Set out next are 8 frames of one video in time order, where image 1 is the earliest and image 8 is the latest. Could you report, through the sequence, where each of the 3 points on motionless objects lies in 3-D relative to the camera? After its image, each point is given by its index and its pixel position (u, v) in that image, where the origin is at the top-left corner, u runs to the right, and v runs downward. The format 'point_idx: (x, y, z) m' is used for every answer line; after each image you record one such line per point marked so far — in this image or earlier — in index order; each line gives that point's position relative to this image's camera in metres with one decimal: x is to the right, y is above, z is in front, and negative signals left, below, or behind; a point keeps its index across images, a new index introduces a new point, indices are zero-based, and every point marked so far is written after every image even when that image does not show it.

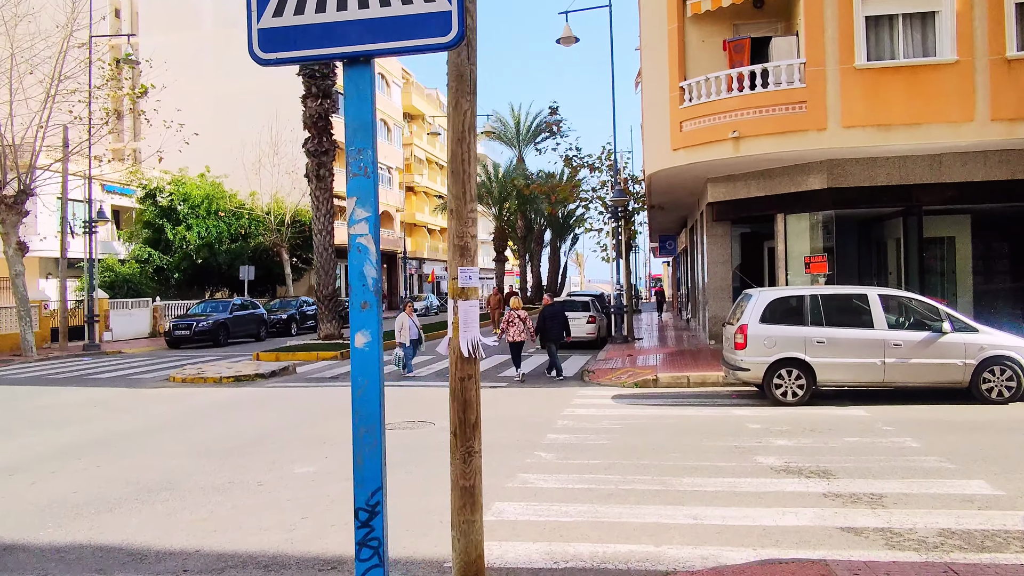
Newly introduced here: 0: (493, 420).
0: (-0.2, -1.8, +10.6) m
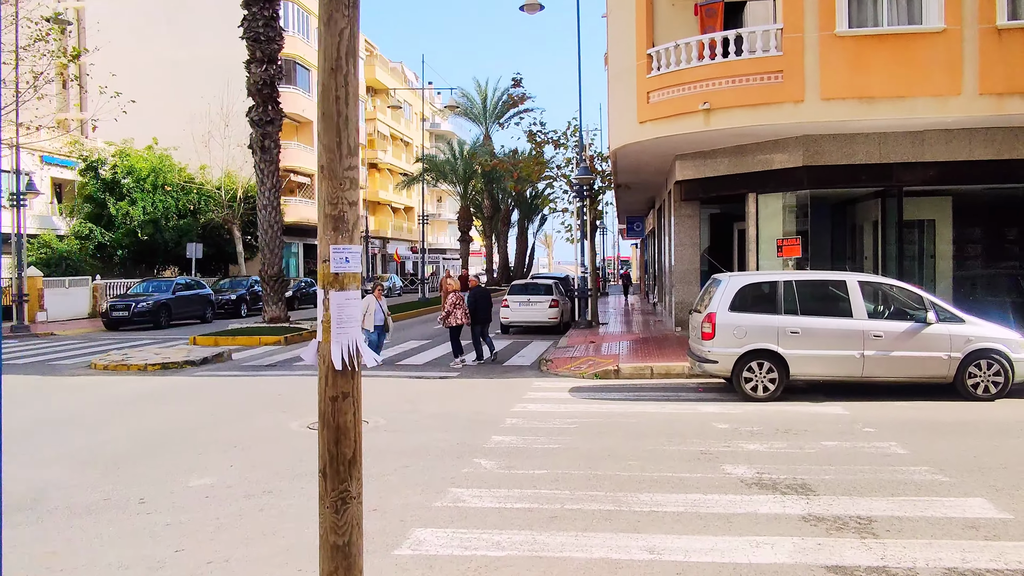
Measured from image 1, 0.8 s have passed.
0: (-0.9, -1.5, +9.5) m
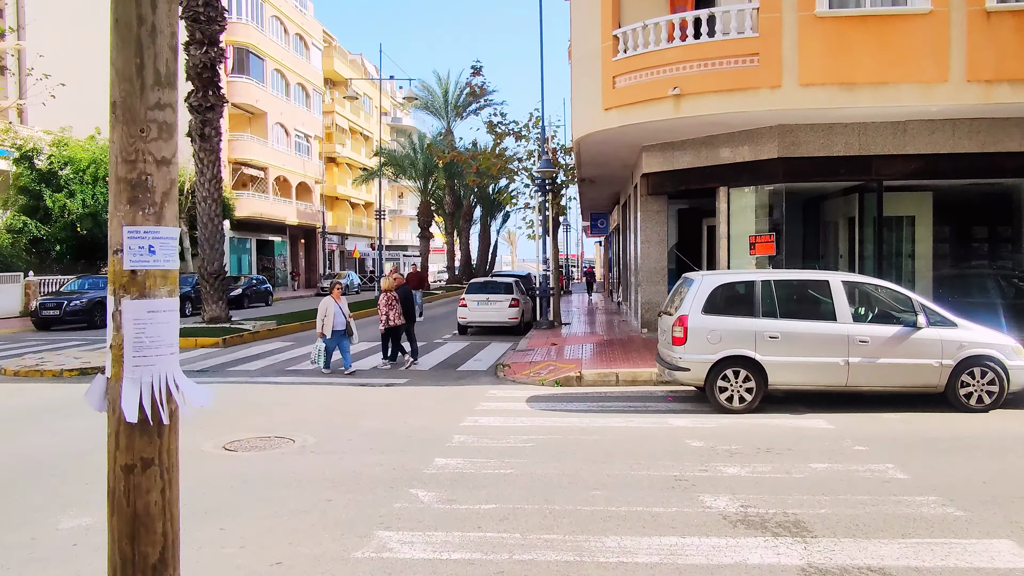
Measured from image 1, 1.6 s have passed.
0: (-1.4, -1.5, +8.3) m
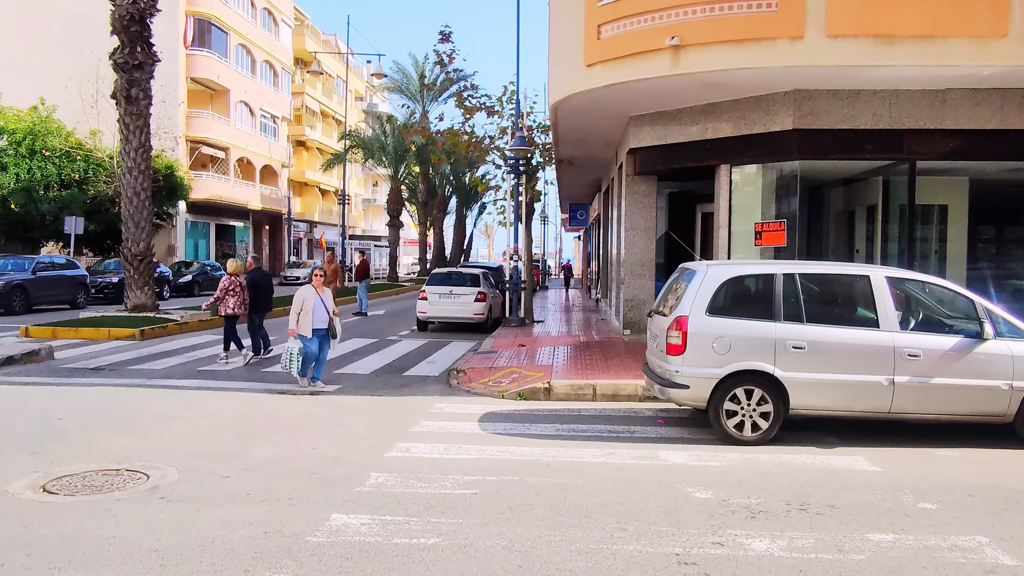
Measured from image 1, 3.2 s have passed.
0: (-1.9, -1.4, +6.1) m
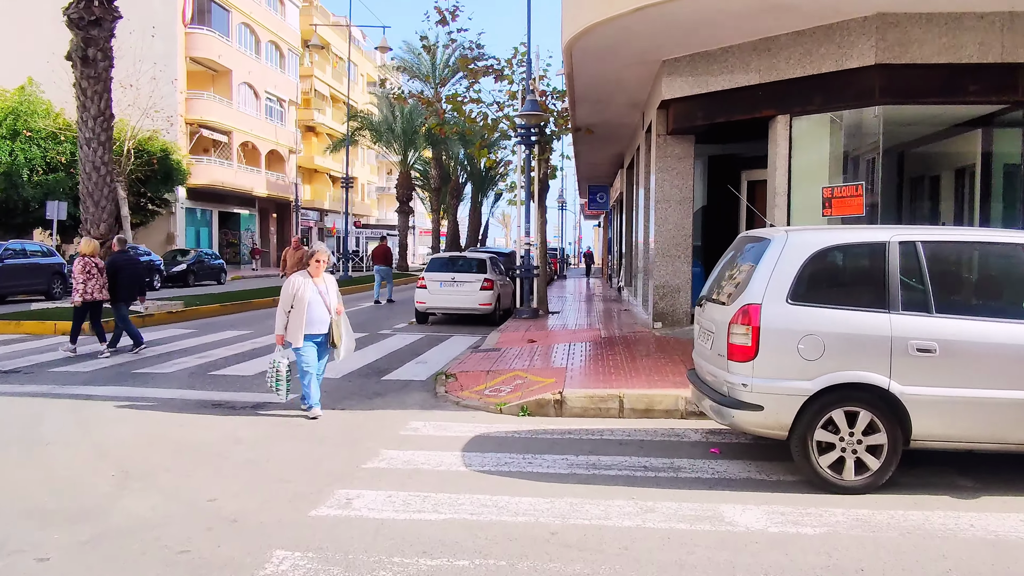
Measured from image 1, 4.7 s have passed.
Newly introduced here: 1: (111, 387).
0: (-2.0, -1.3, +3.9) m
1: (-4.3, -1.1, +8.6) m
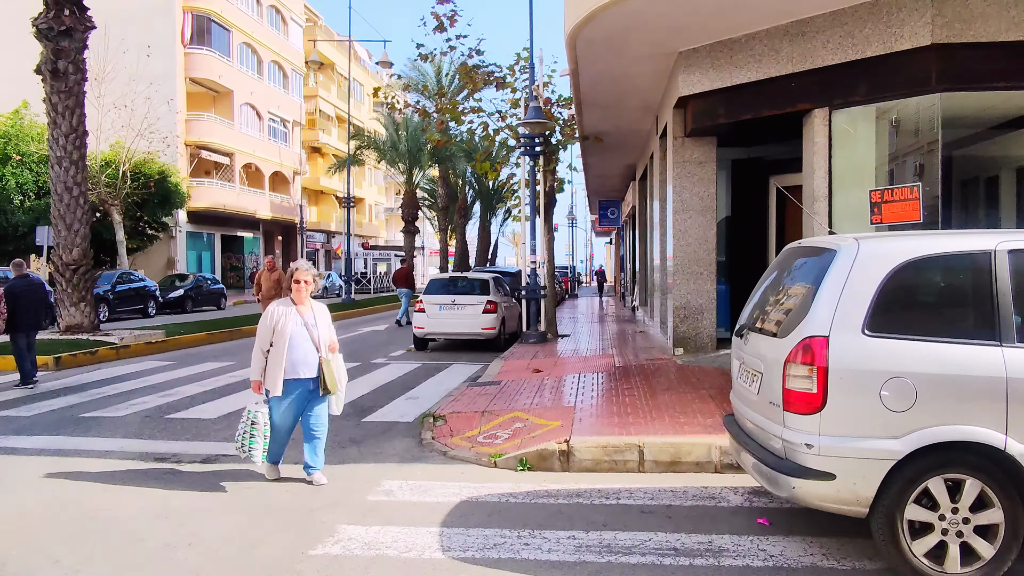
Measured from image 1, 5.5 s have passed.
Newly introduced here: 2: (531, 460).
0: (-2.1, -1.4, +2.7) m
1: (-4.3, -1.4, +7.4) m
2: (+0.2, -1.3, +5.9) m
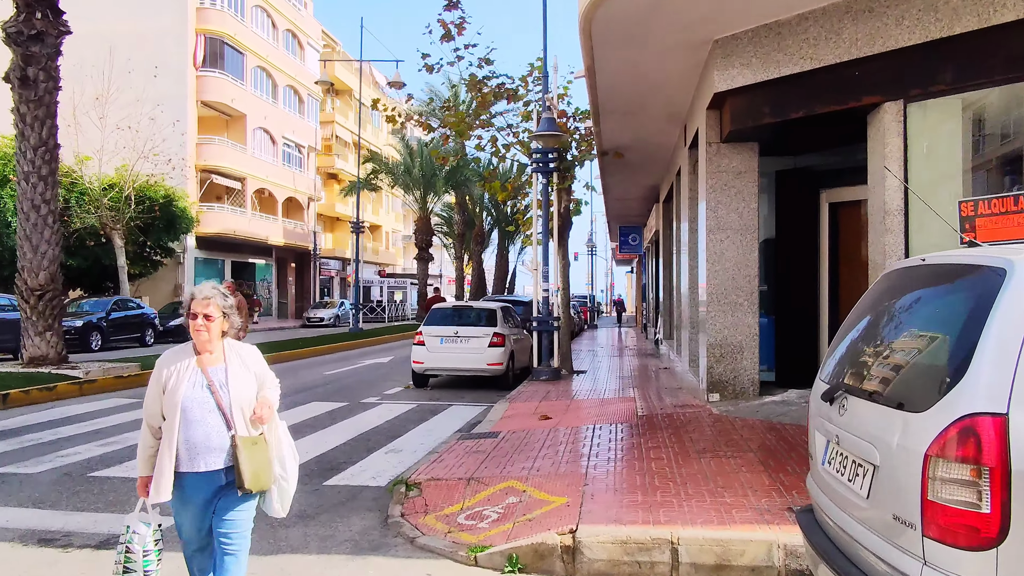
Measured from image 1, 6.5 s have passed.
0: (-2.2, -1.5, +1.2) m
1: (-4.3, -1.6, +5.9) m
2: (+0.1, -1.5, +4.4) m
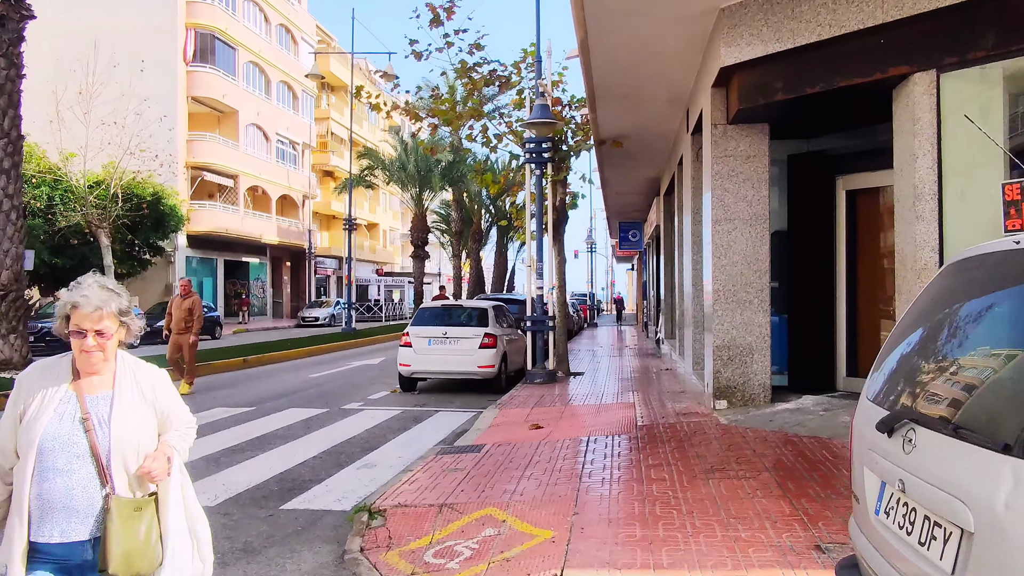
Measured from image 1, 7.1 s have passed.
0: (-2.4, -1.5, +0.4) m
1: (-4.4, -1.6, +5.2) m
2: (-0.1, -1.4, +3.6) m
